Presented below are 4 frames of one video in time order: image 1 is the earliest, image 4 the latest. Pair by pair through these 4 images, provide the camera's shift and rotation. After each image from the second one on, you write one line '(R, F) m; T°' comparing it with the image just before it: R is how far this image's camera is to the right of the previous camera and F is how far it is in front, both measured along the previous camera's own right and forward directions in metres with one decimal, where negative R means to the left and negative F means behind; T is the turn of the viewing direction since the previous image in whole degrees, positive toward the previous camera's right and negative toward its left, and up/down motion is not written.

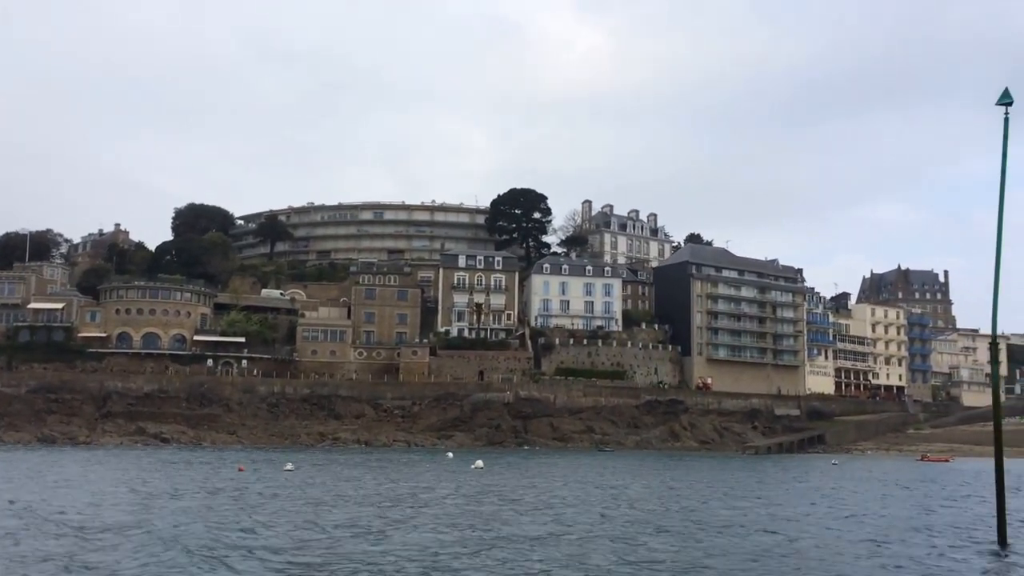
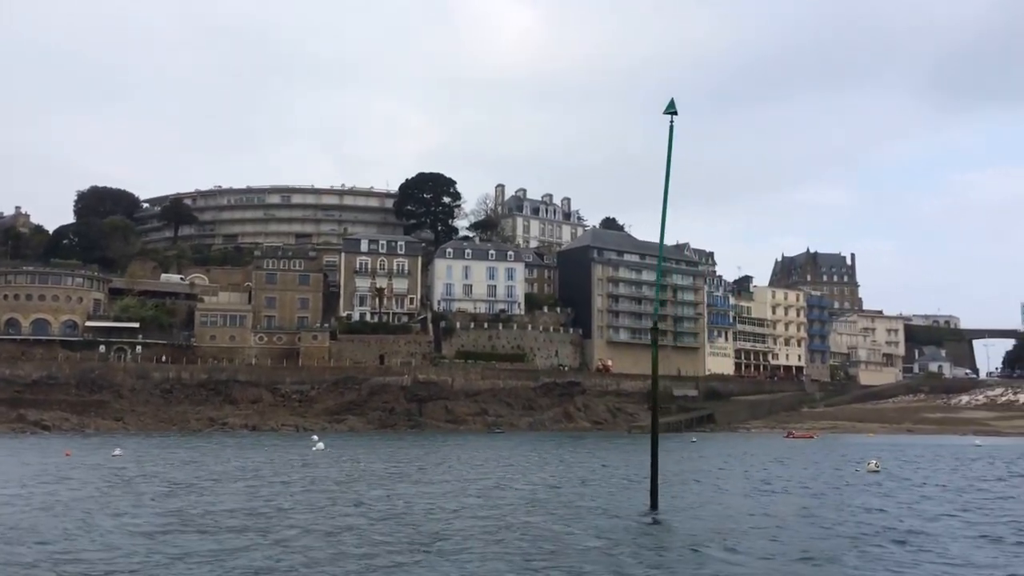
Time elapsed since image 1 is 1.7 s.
(+5.7, -0.9) m; +3°
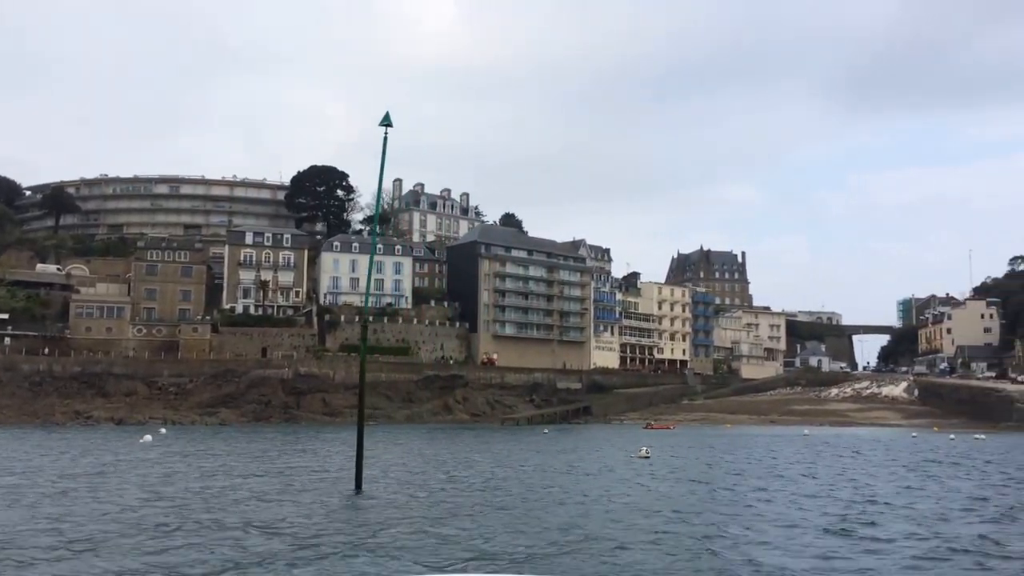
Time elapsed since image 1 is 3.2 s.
(+5.3, -1.7) m; +5°
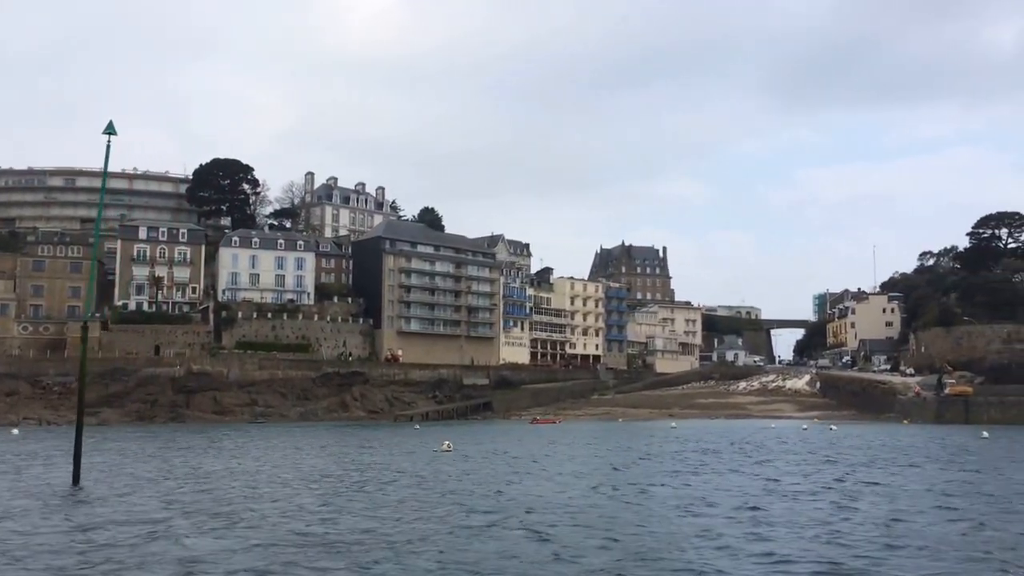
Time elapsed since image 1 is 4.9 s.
(+6.1, +0.3) m; +3°
